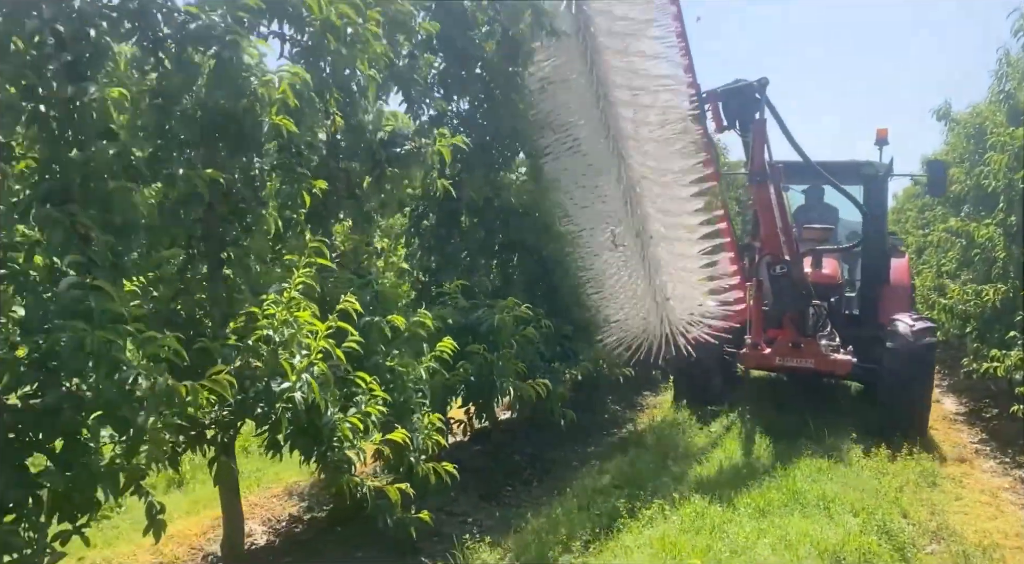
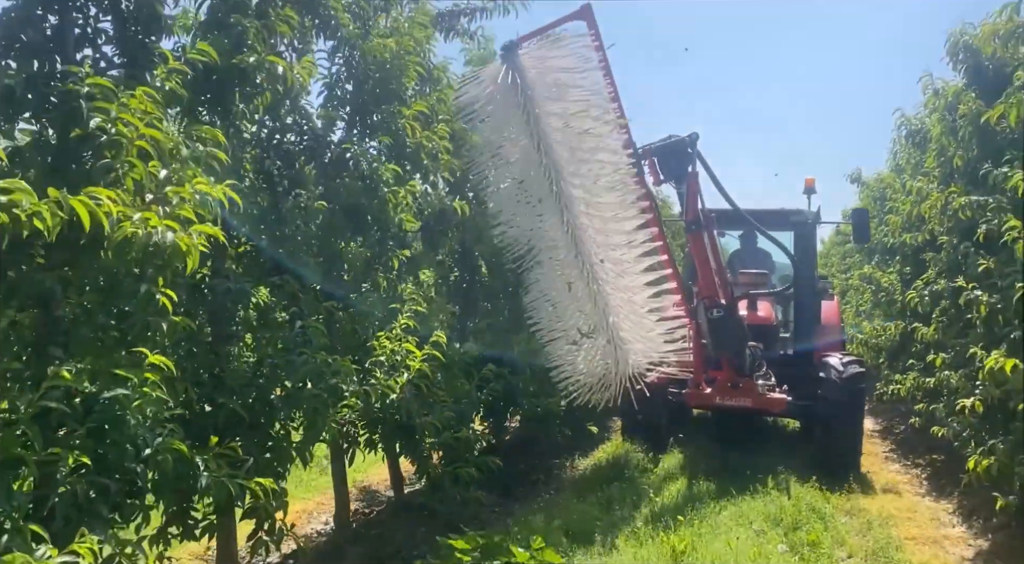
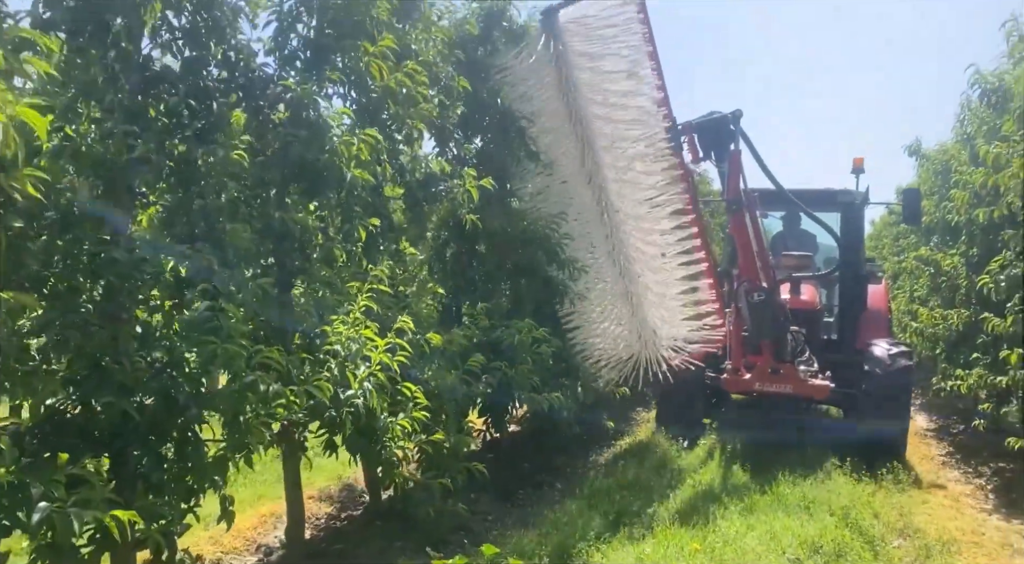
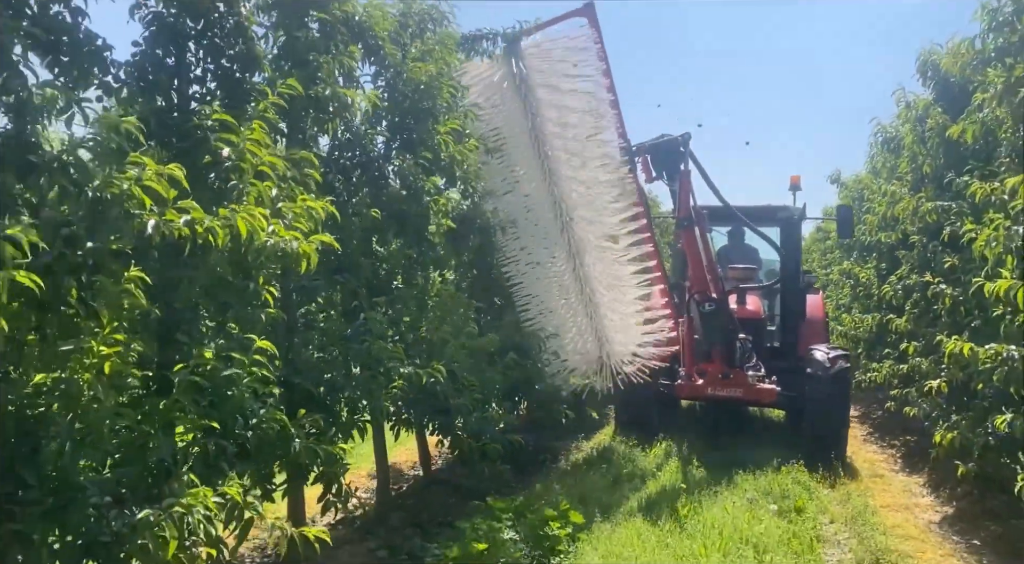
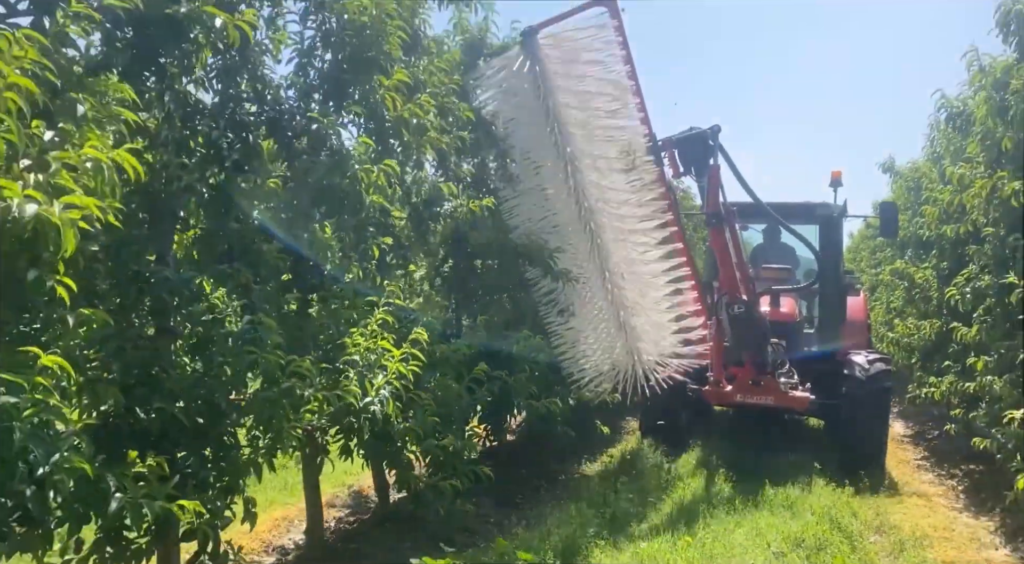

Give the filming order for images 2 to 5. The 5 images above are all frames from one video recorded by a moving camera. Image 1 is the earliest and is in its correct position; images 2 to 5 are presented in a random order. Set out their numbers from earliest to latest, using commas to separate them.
3, 5, 2, 4
